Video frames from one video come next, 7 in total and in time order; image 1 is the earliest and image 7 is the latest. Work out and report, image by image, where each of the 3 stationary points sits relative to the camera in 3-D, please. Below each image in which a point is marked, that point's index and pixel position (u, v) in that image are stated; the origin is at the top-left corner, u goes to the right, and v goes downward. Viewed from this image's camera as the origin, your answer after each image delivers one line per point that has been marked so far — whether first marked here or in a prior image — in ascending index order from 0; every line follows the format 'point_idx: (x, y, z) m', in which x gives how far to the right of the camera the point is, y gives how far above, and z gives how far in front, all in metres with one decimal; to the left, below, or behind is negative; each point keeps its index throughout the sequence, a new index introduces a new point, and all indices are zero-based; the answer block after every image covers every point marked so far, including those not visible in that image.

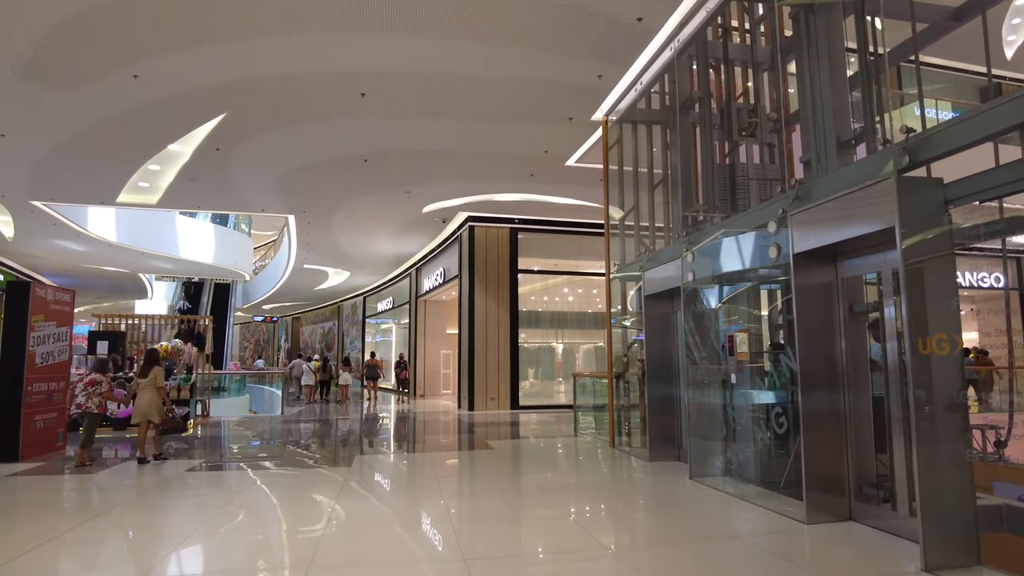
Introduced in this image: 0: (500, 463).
0: (-0.1, -2.0, +7.1) m
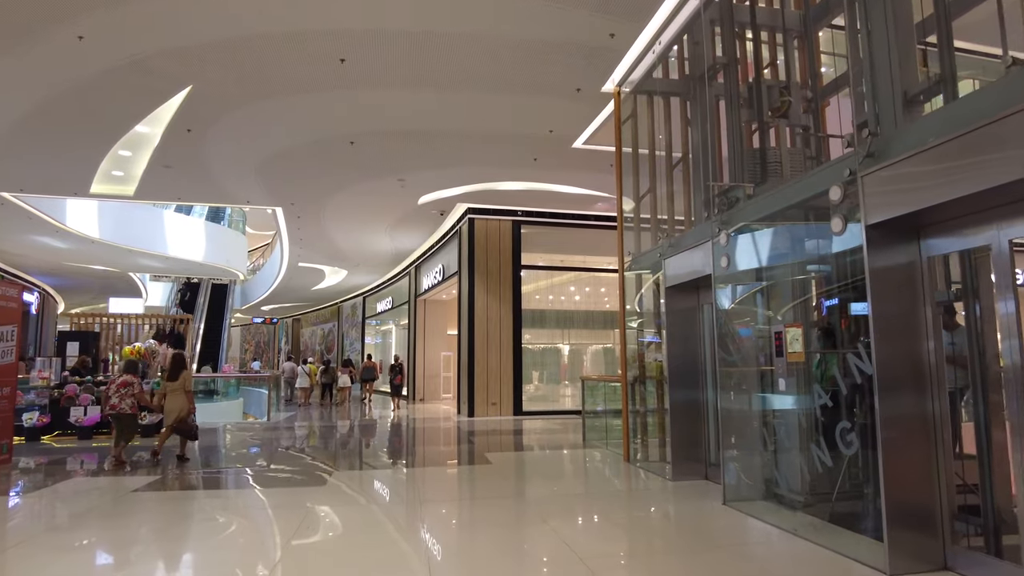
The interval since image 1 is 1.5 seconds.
0: (-0.1, -2.0, +6.3) m
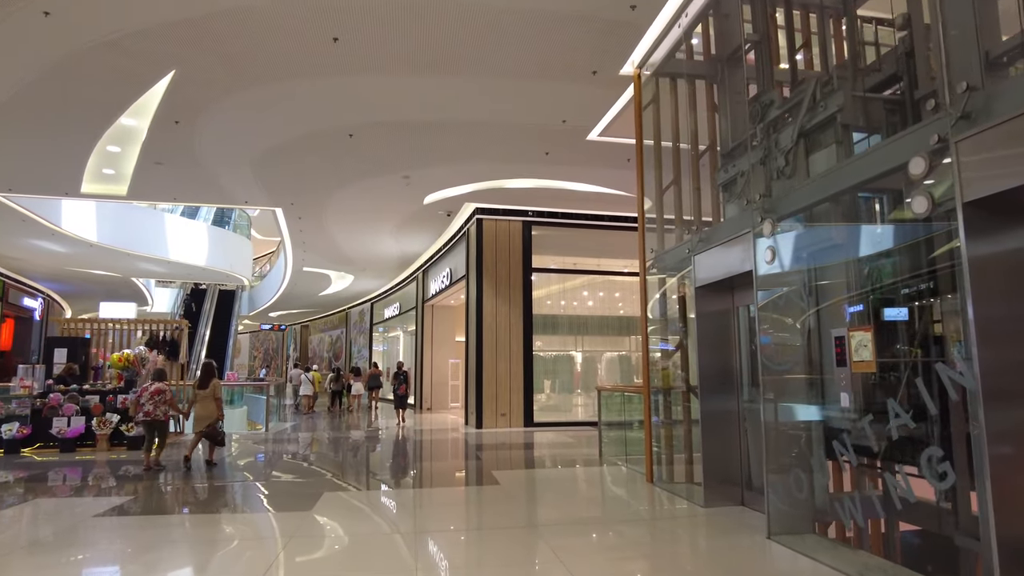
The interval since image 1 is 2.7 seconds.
0: (0.0, -2.0, +5.8) m
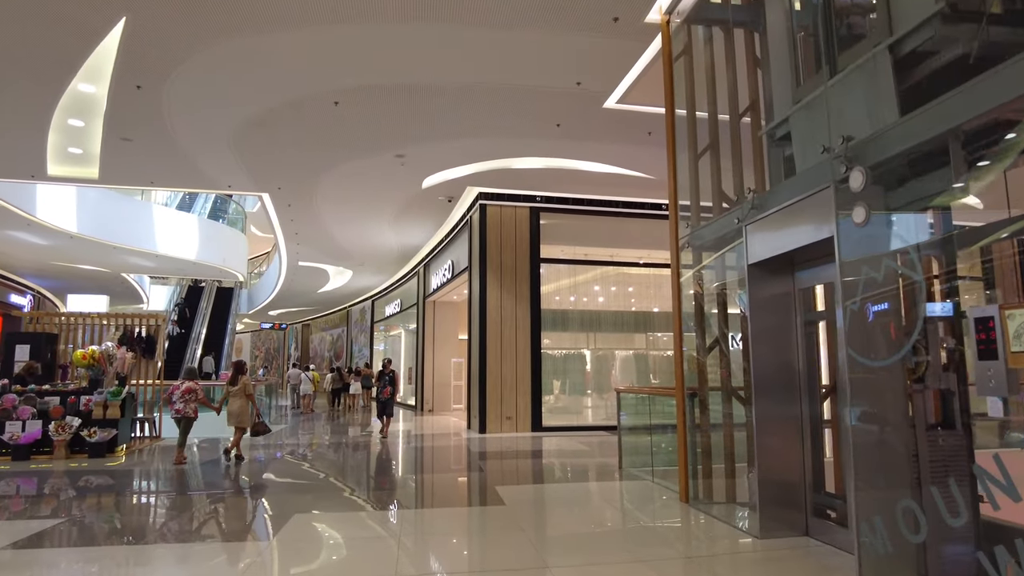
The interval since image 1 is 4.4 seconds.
0: (+0.1, -1.8, +4.9) m
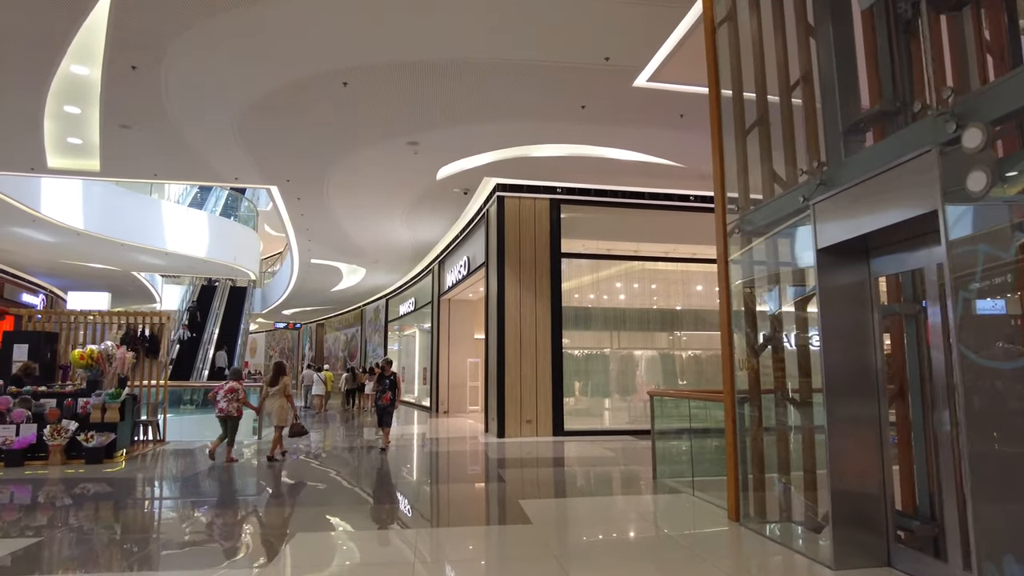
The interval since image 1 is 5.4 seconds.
0: (+0.2, -1.8, +4.4) m
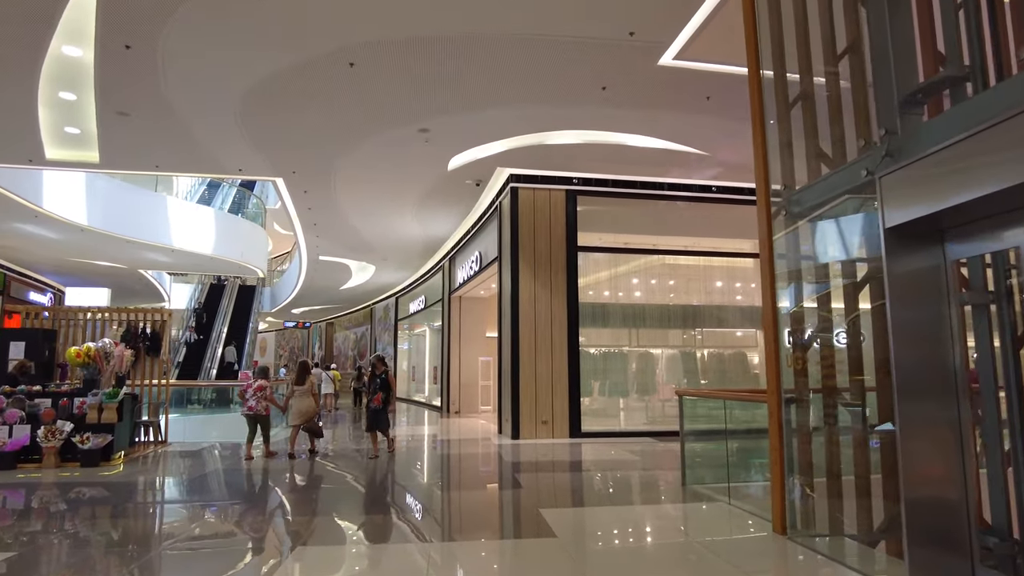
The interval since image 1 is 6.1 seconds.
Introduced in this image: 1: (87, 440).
0: (+0.4, -1.7, +4.0) m
1: (-4.4, -1.6, +6.4) m
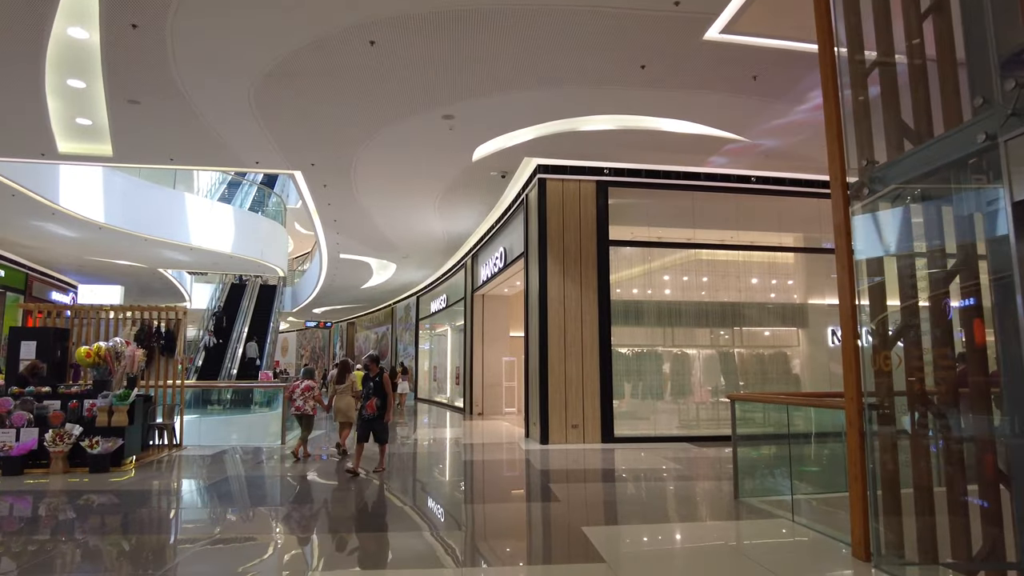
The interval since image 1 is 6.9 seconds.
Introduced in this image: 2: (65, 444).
0: (+0.6, -1.7, +3.6) m
1: (-4.1, -1.5, +6.1) m
2: (-4.3, -1.5, +5.9) m
